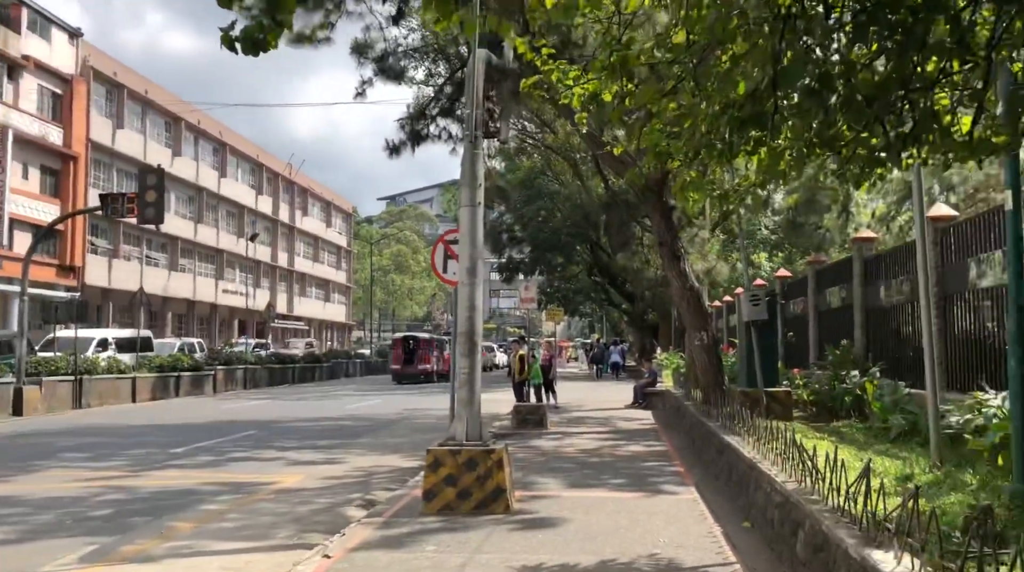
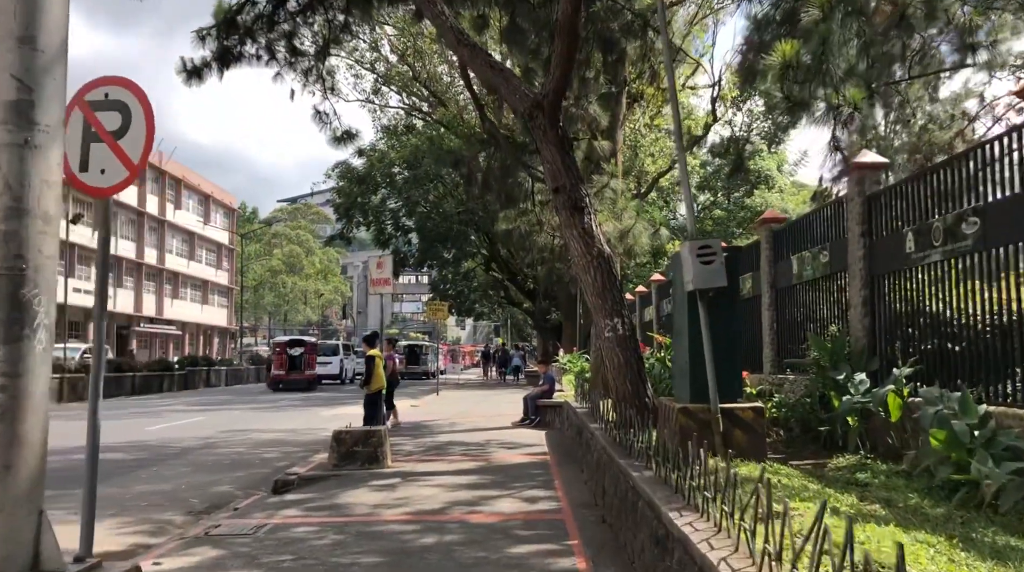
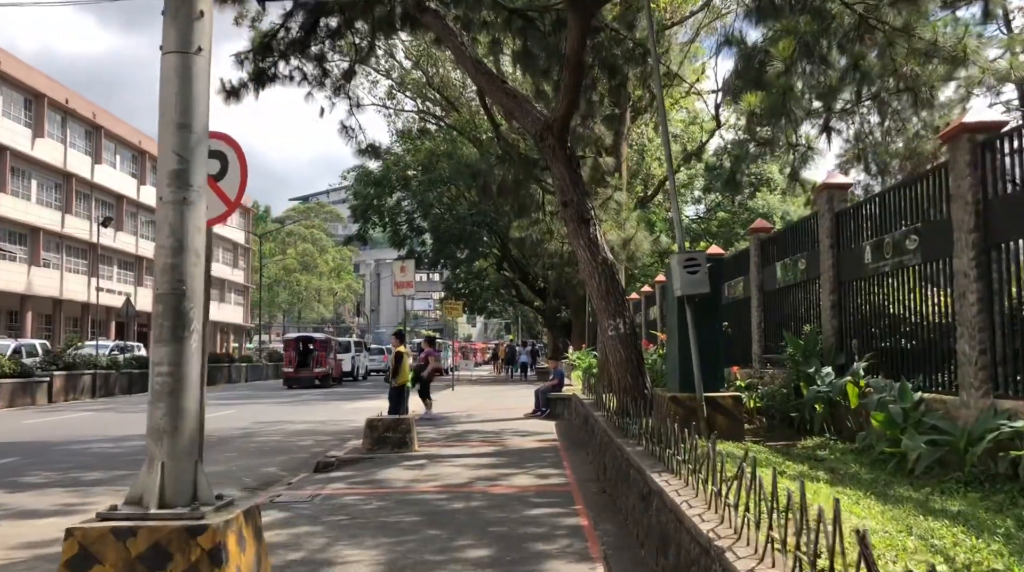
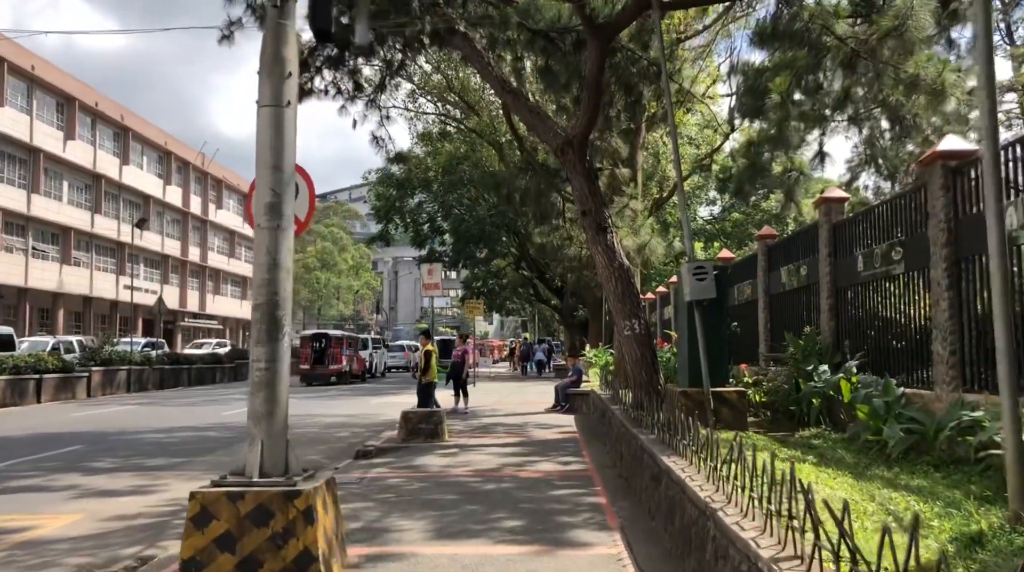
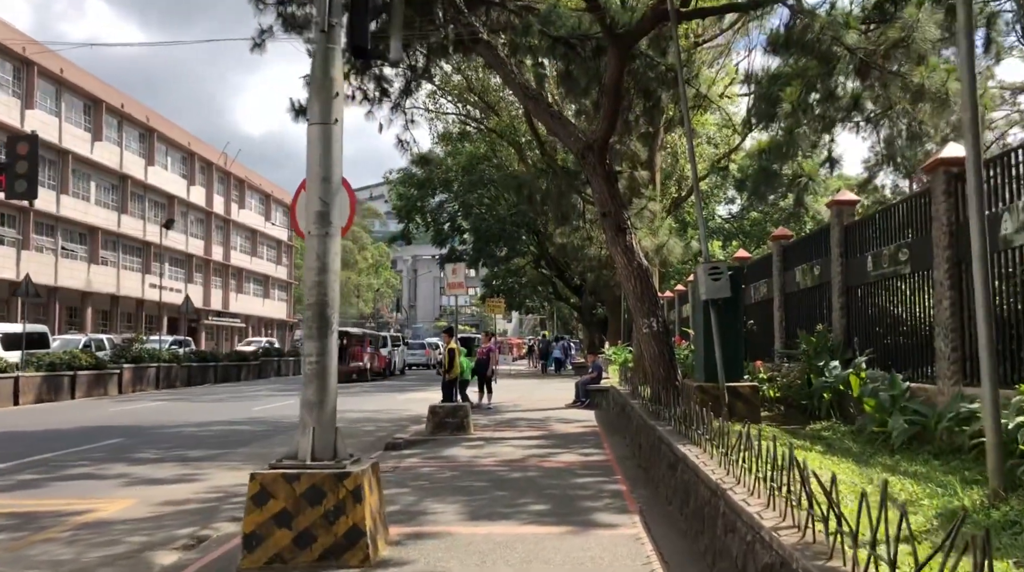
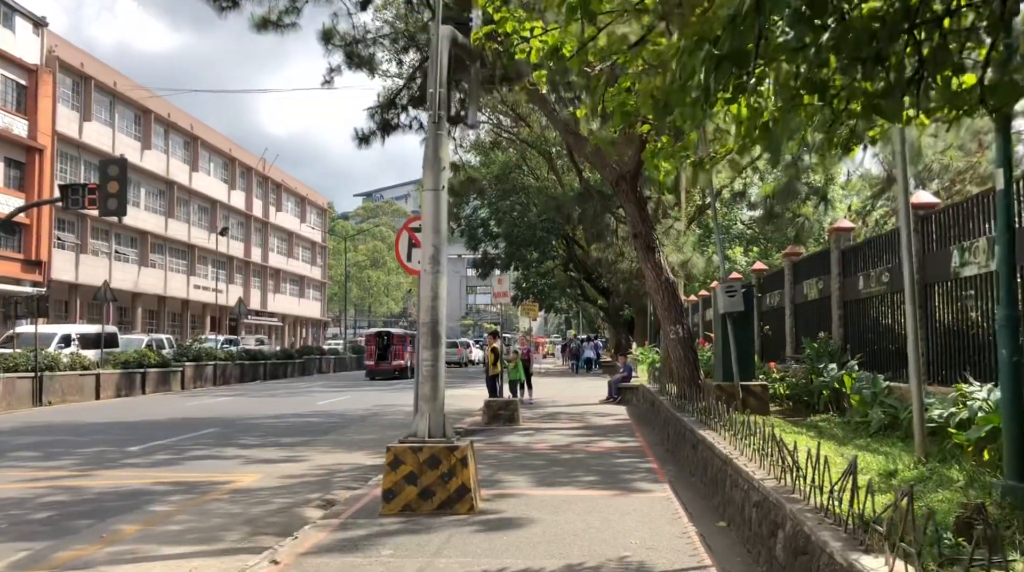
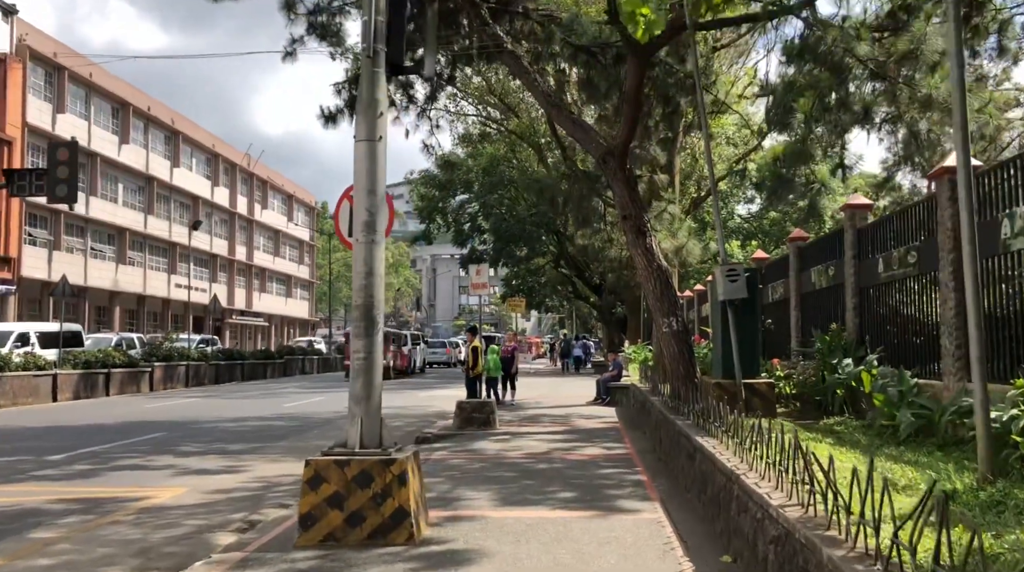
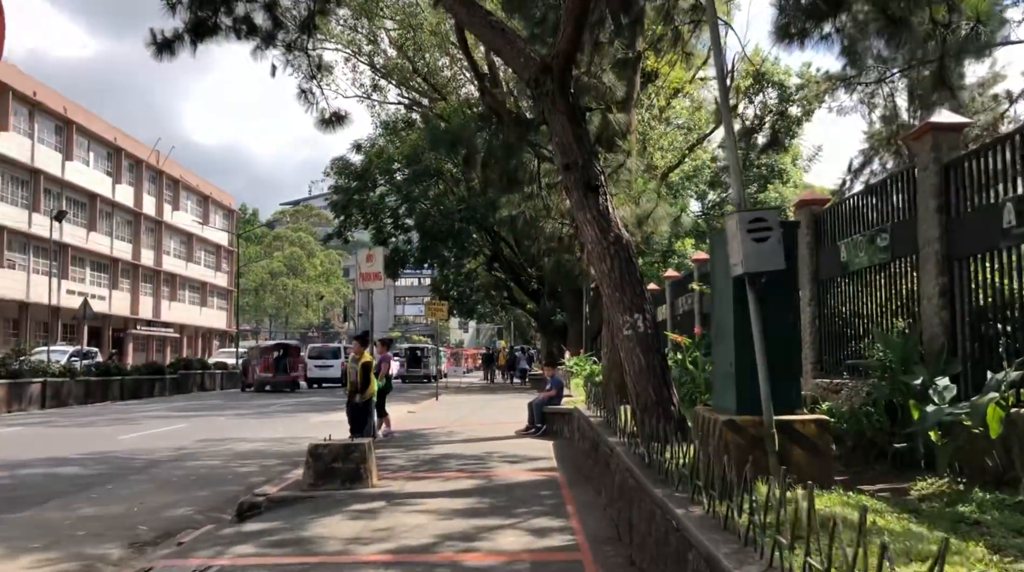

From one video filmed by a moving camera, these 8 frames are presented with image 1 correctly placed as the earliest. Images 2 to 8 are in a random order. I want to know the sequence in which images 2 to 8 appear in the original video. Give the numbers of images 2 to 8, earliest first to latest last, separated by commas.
6, 7, 5, 4, 3, 2, 8
